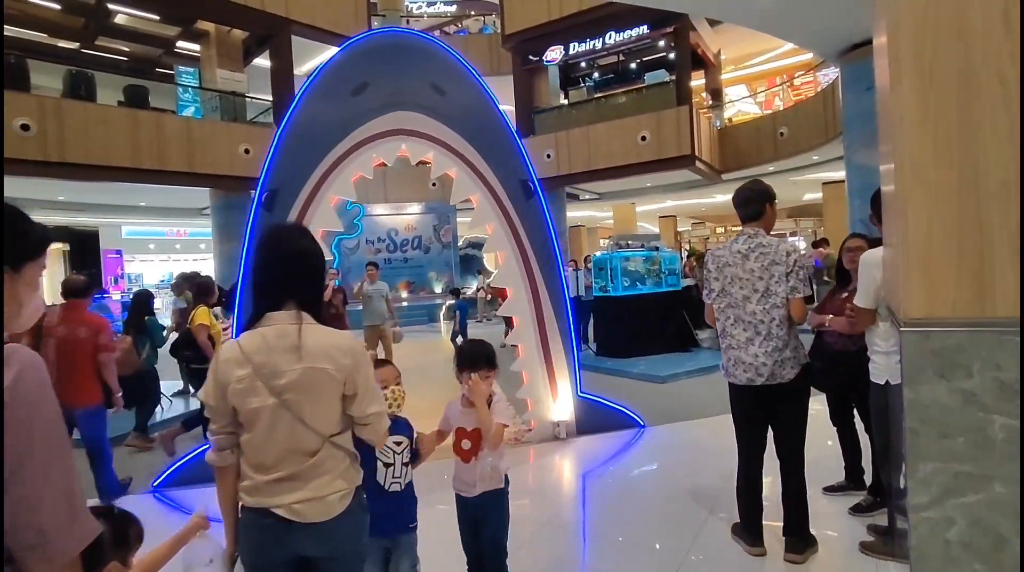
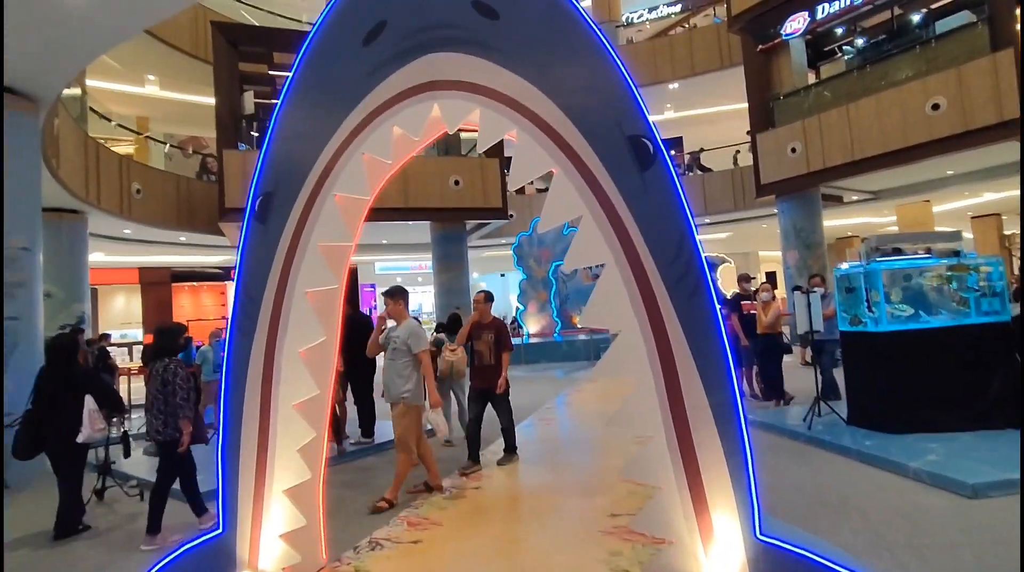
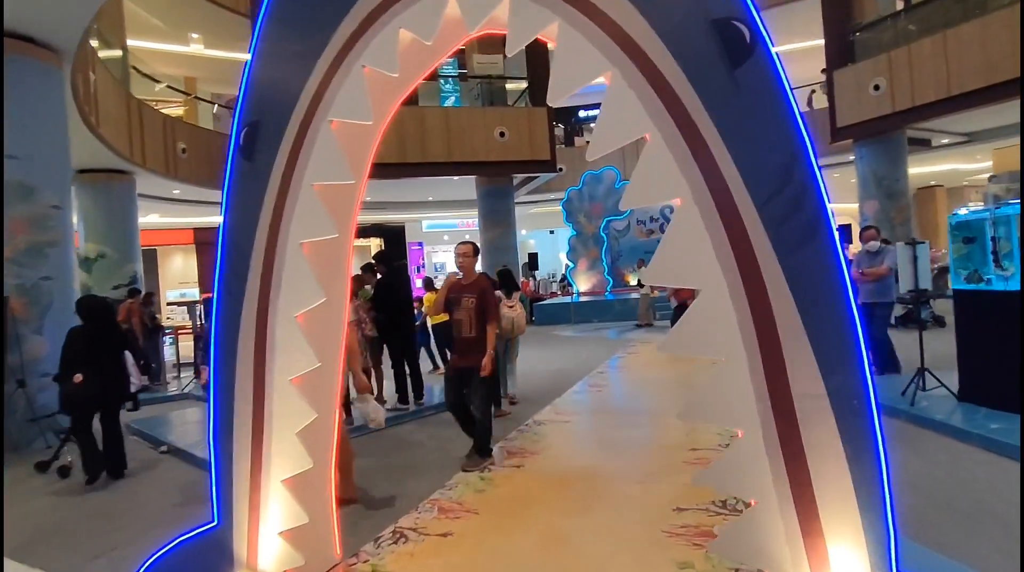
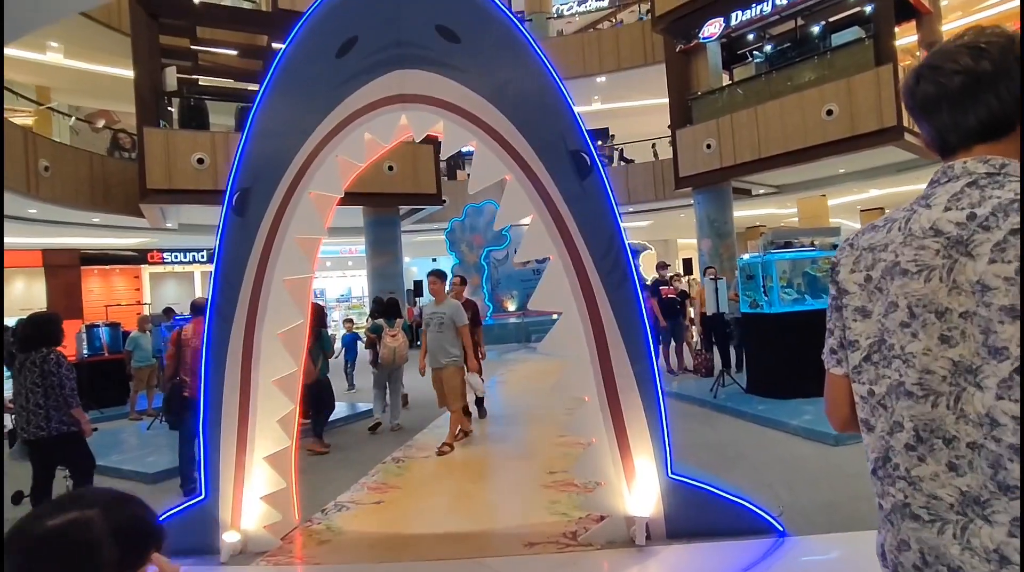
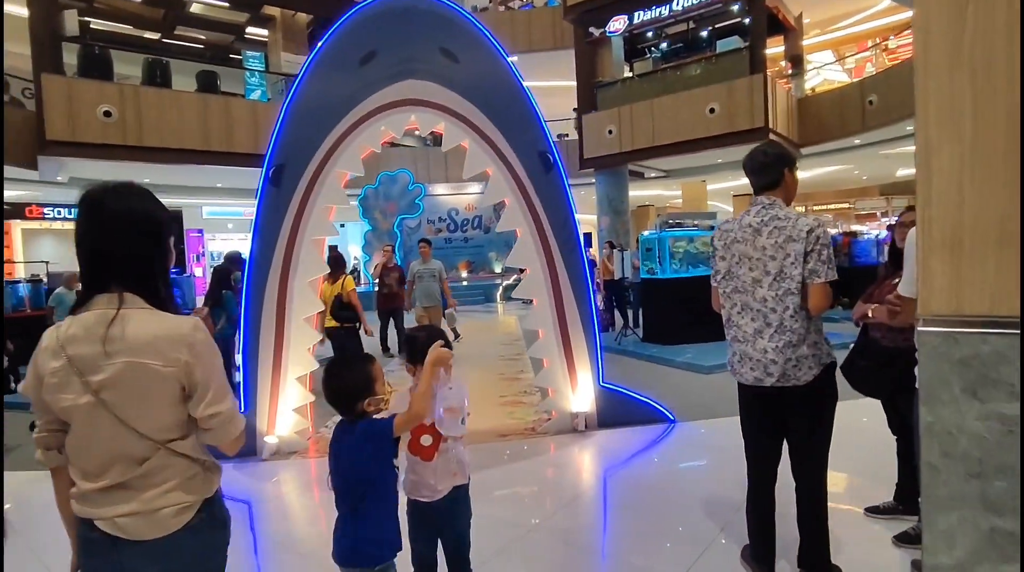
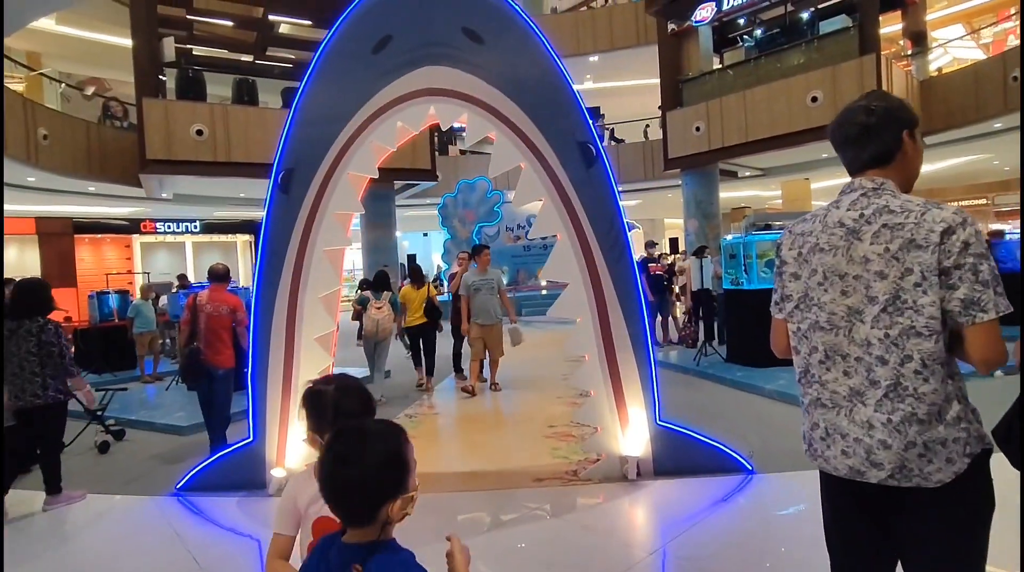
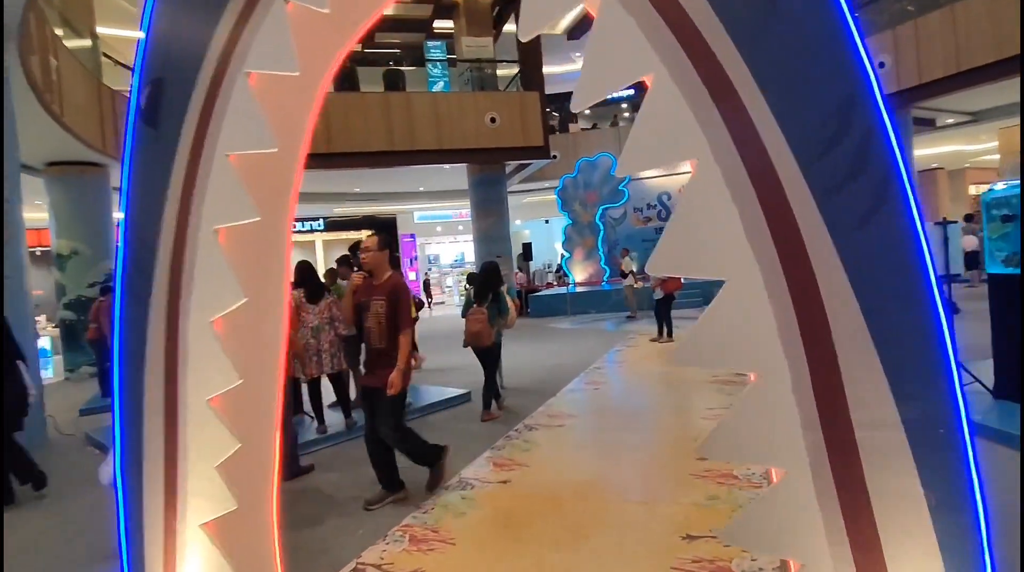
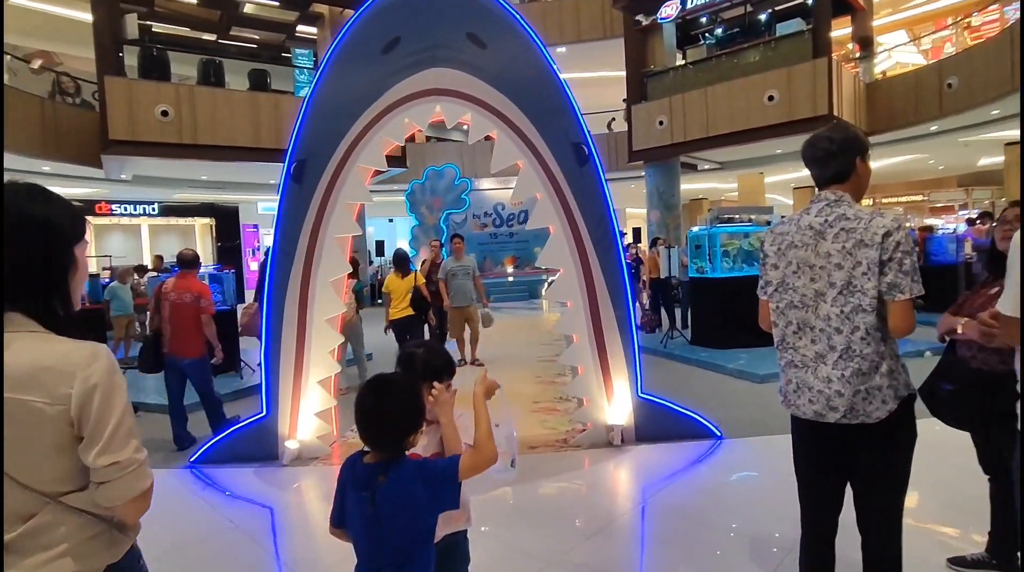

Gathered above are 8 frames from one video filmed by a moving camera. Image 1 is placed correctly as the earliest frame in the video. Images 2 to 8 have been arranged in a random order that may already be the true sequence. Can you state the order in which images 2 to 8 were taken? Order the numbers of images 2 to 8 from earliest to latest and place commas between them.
5, 8, 6, 4, 2, 3, 7
